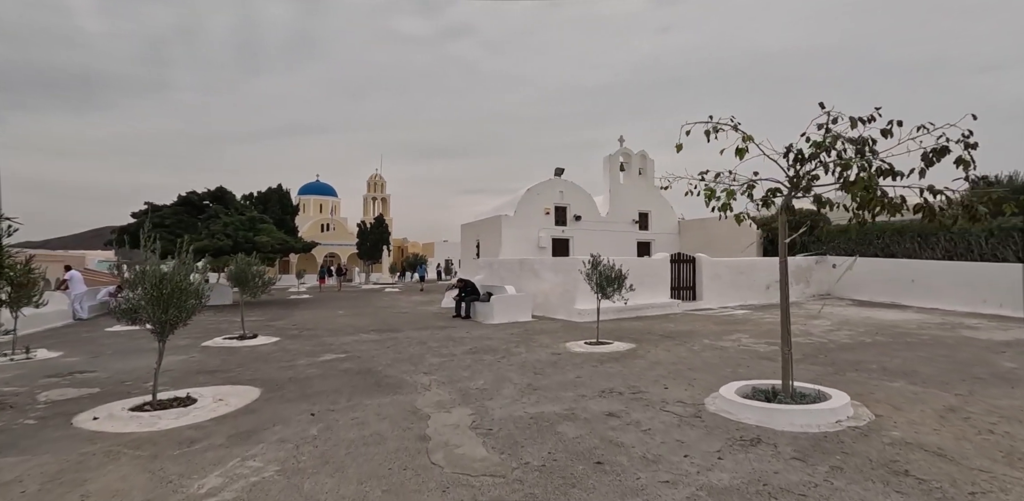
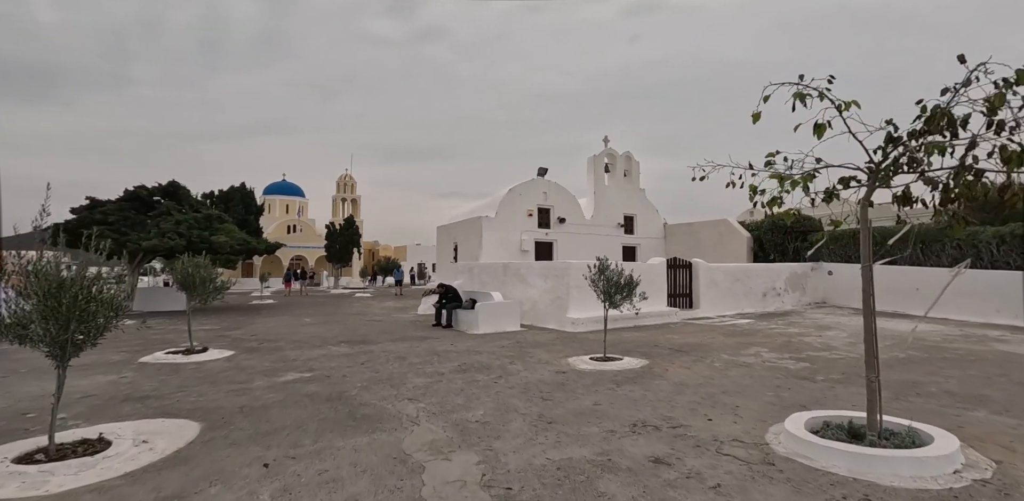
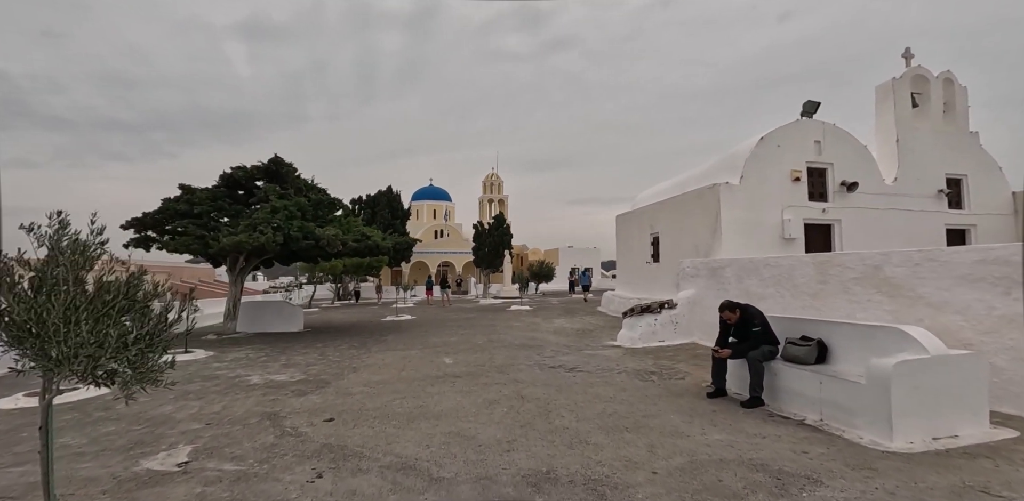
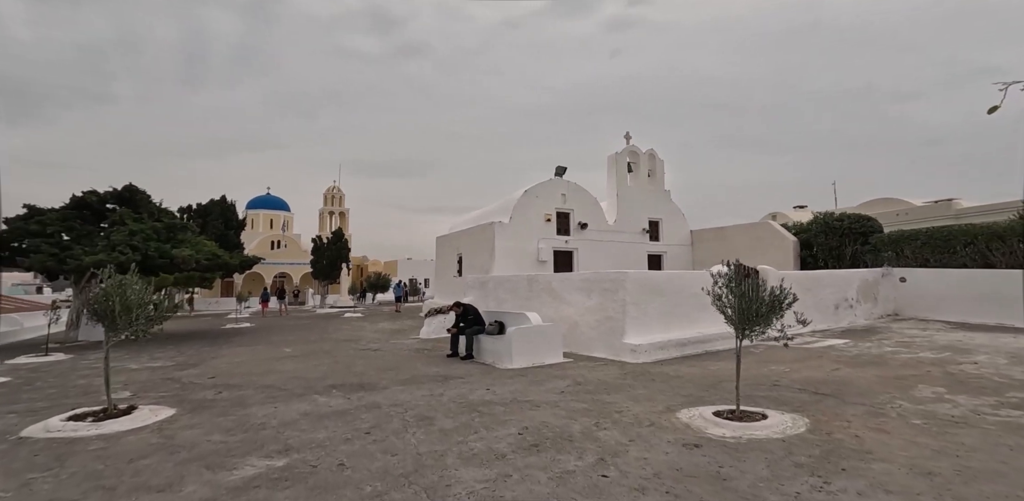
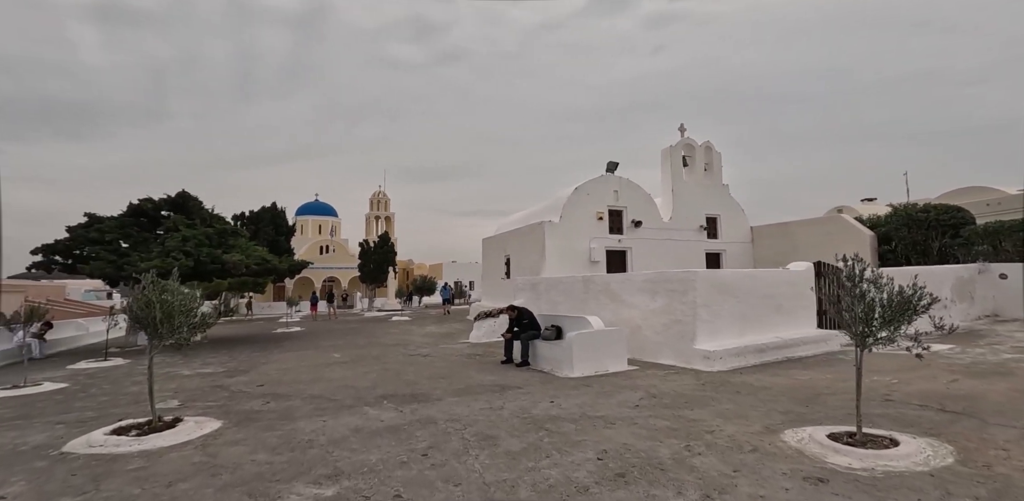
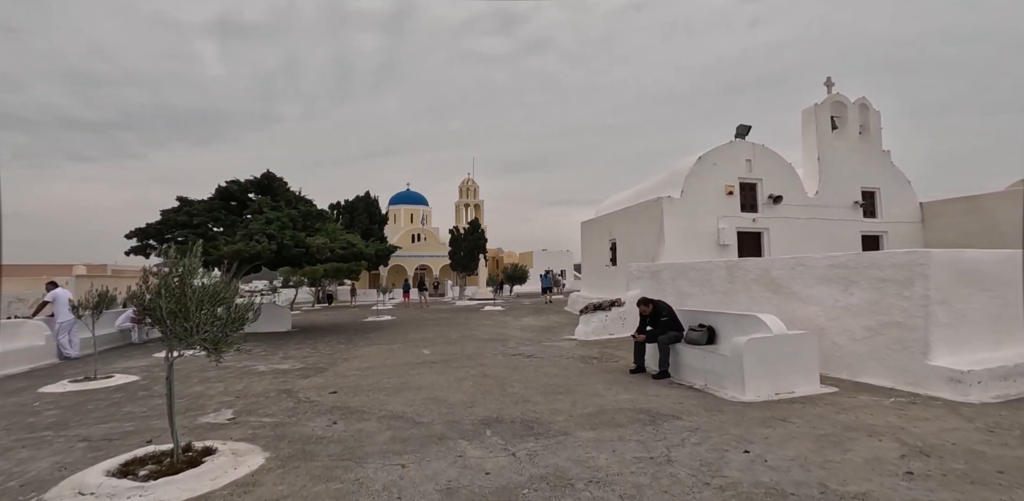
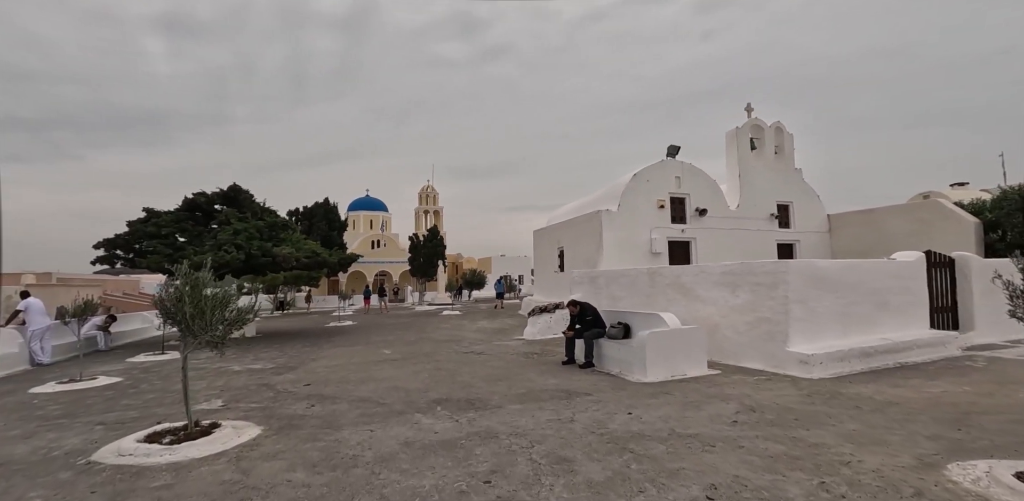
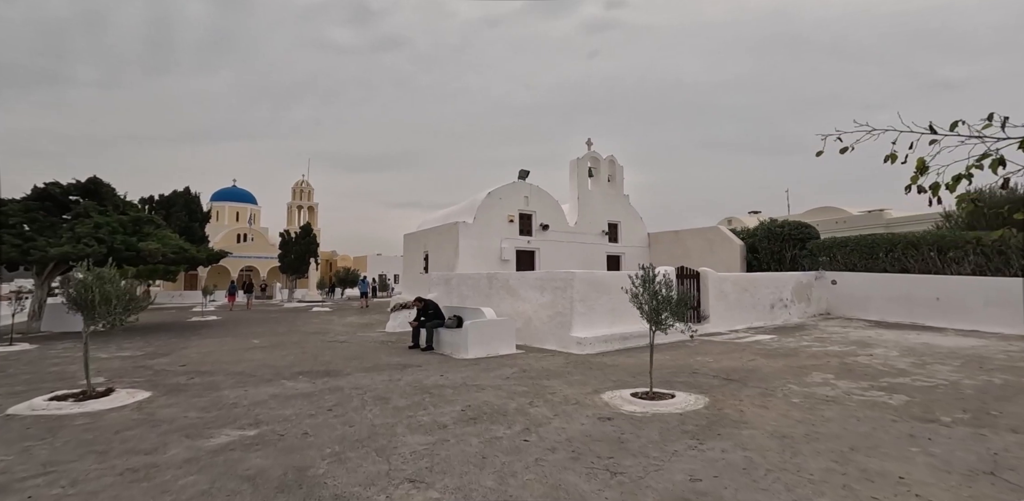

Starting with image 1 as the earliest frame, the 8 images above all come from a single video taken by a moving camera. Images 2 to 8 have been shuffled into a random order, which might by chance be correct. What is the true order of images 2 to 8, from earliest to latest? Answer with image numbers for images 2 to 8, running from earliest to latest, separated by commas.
2, 8, 4, 5, 7, 6, 3
